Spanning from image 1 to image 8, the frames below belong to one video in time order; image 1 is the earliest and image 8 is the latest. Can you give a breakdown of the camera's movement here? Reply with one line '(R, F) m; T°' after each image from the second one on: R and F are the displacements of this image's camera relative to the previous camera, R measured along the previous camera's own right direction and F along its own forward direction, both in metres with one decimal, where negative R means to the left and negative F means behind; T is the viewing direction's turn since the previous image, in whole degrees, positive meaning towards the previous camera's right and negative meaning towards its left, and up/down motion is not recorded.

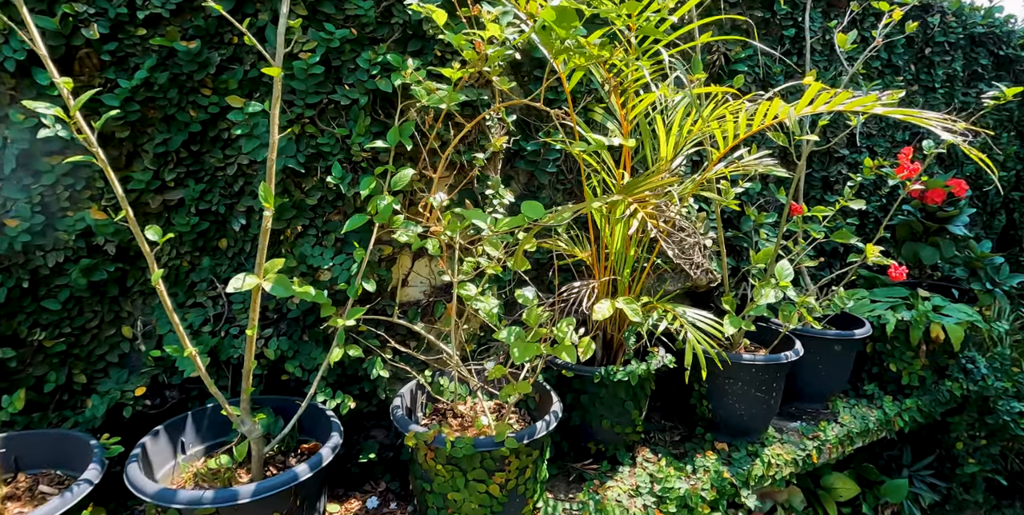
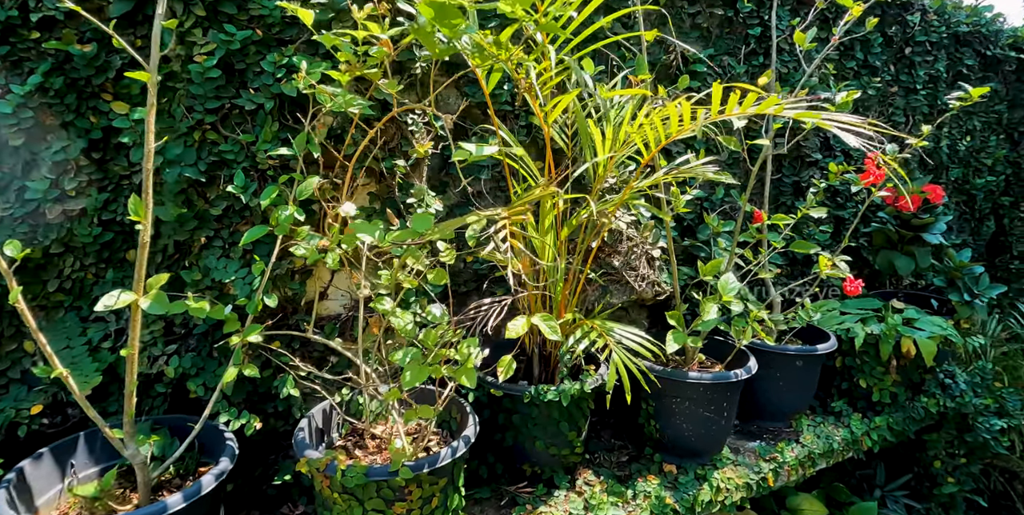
(+0.3, +0.1) m; -1°
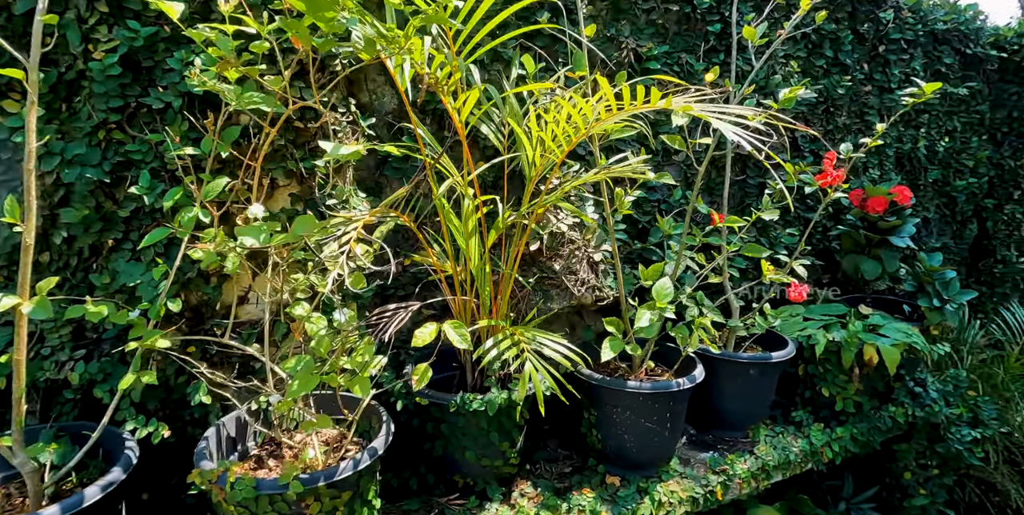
(+0.2, +0.1) m; -1°
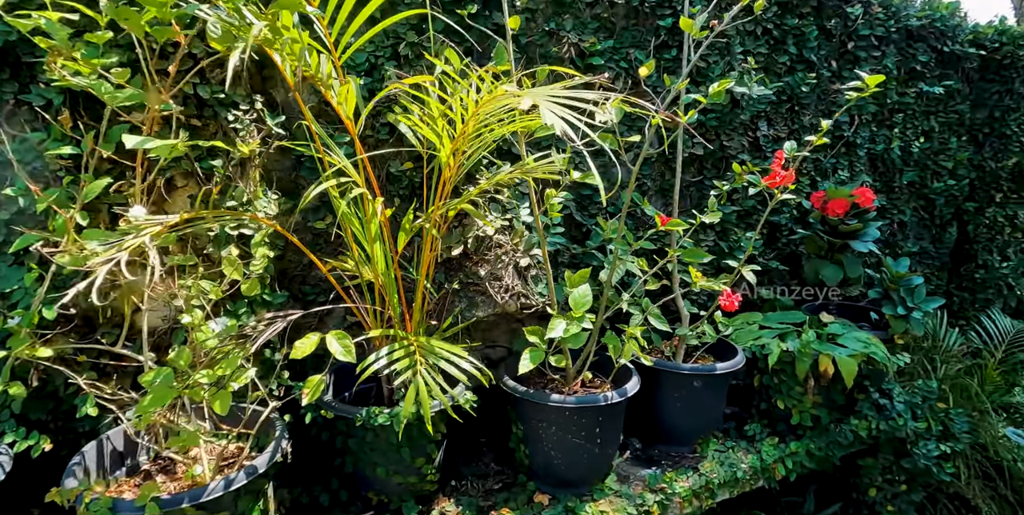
(+0.3, +0.1) m; -1°
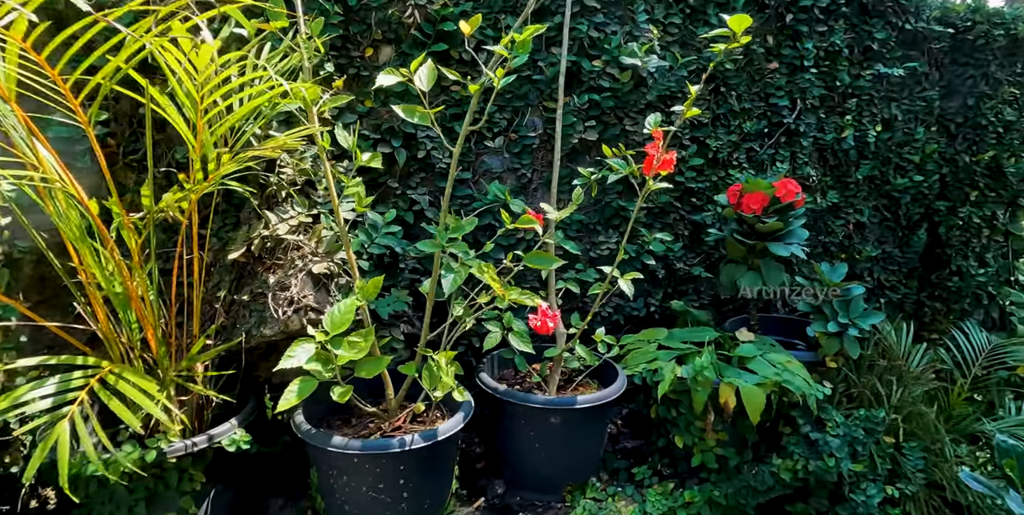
(+0.5, +0.4) m; -1°
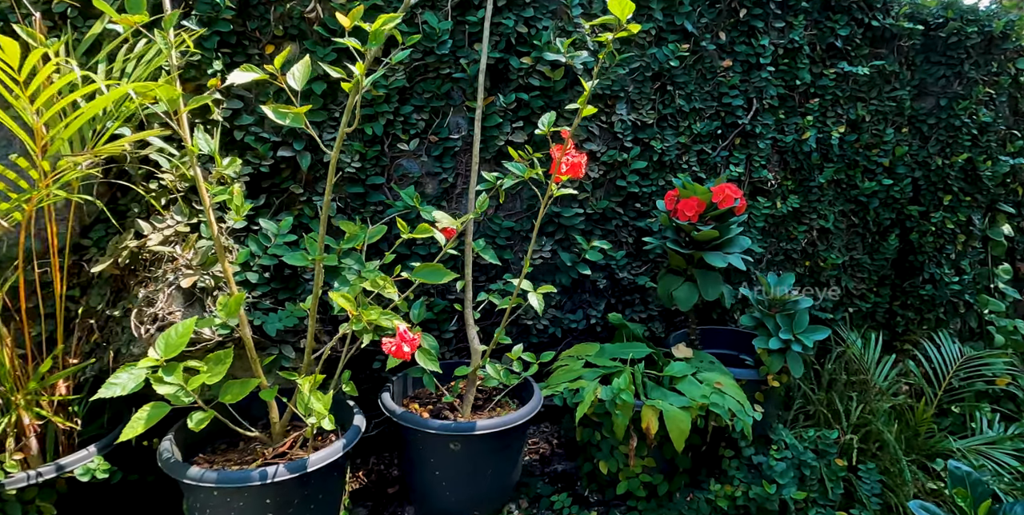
(+0.3, +0.1) m; 0°
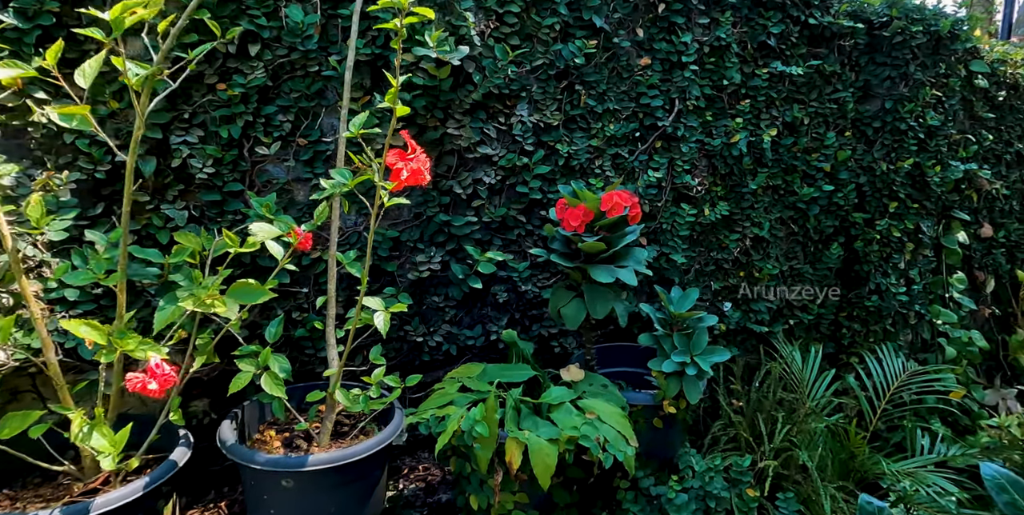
(+0.3, +0.2) m; 0°
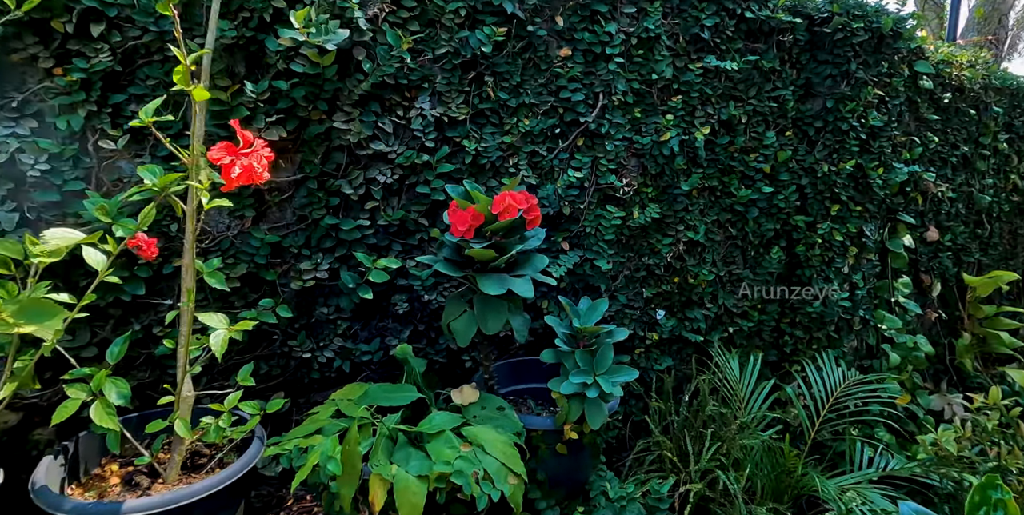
(+0.2, +0.2) m; +2°
